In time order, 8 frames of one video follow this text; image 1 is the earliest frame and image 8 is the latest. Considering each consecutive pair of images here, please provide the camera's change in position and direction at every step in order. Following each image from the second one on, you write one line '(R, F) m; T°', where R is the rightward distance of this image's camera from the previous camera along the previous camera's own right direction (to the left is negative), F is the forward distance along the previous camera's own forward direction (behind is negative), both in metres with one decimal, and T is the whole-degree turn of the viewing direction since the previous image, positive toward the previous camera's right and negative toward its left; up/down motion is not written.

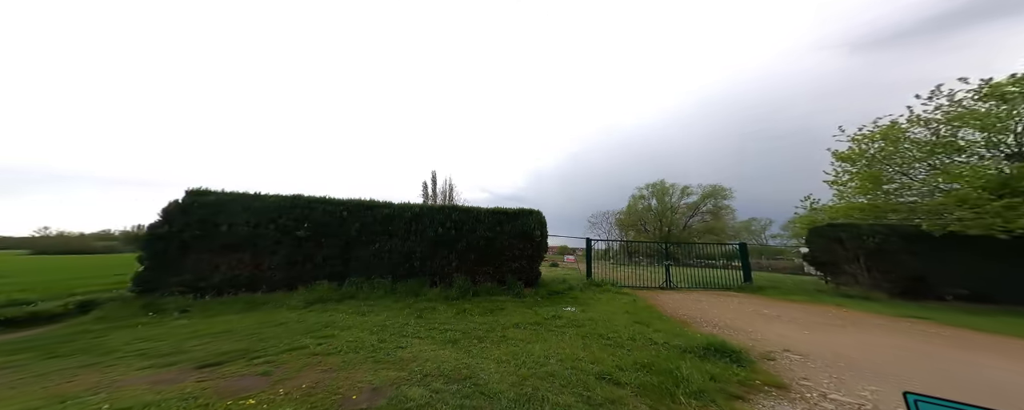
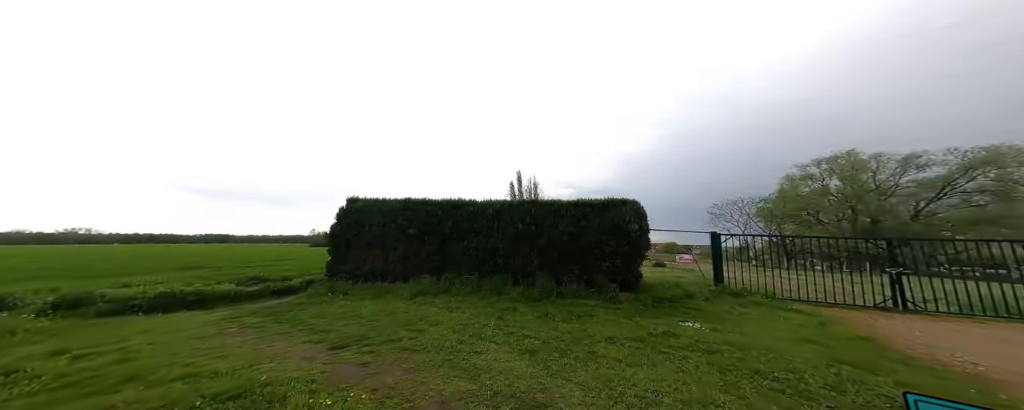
(0.0, +0.7) m; -17°
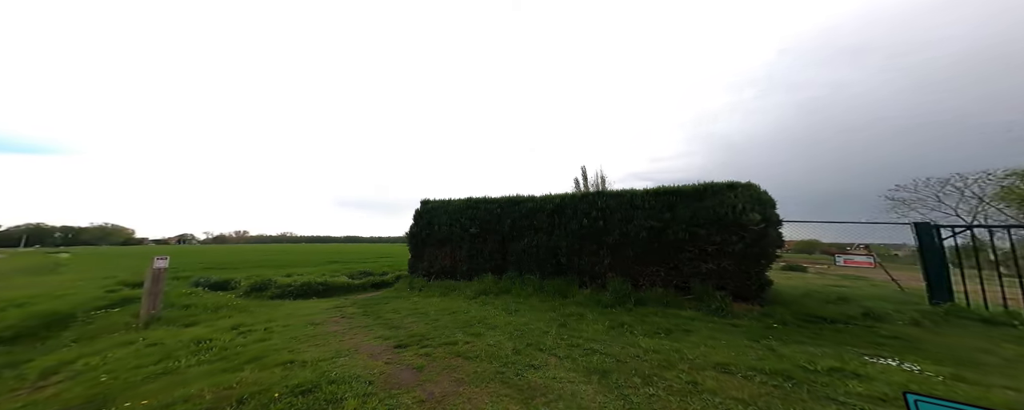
(0.0, +0.7) m; -12°
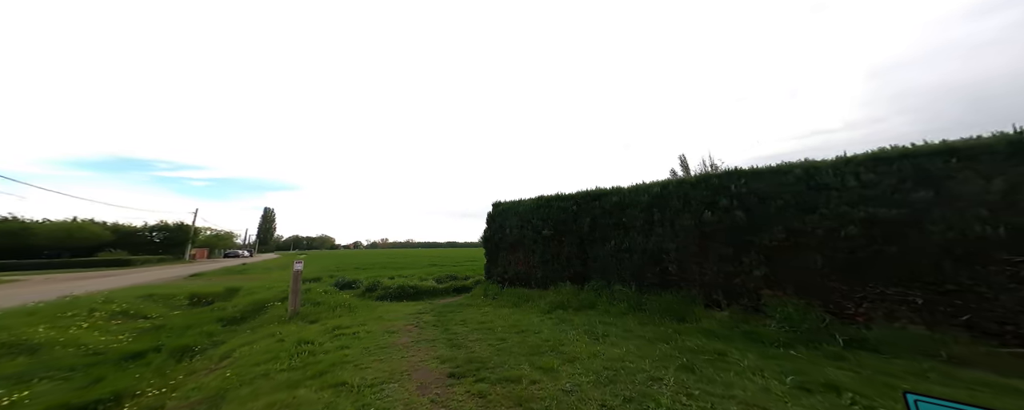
(0.0, +1.2) m; -15°
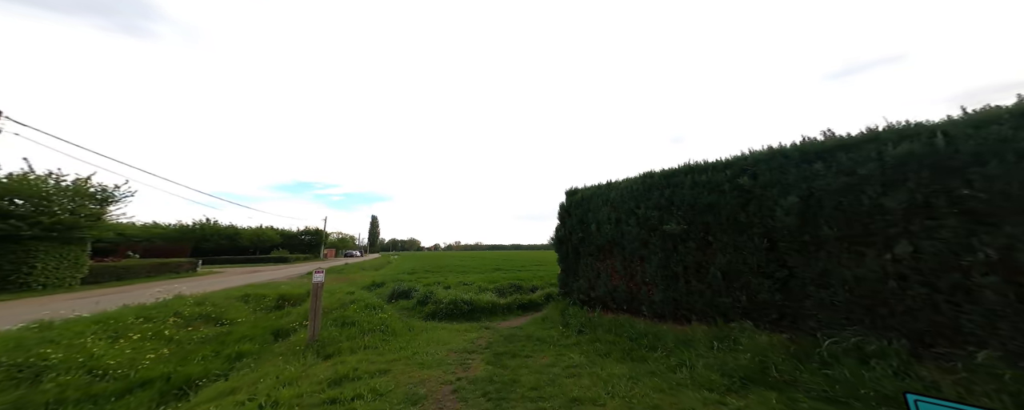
(-0.6, +3.1) m; -12°
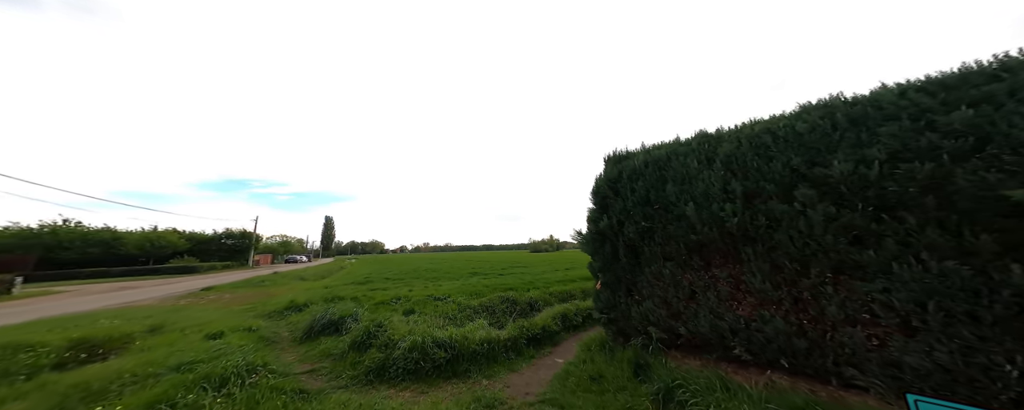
(-0.8, +3.5) m; +7°
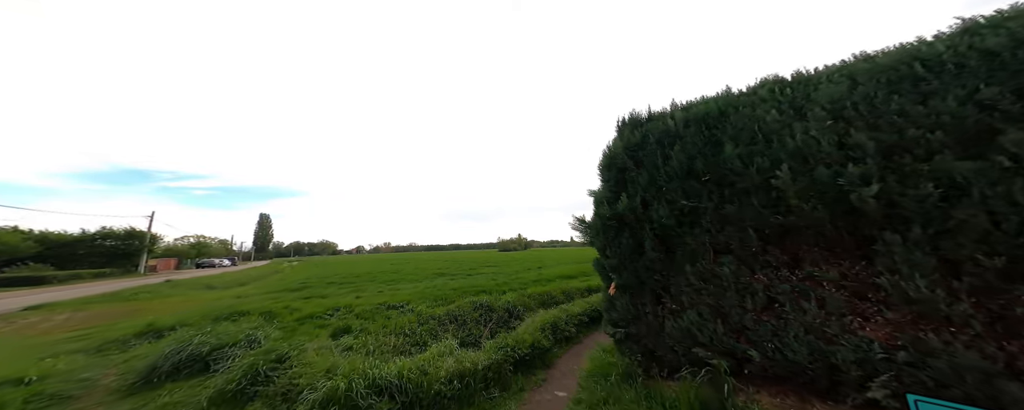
(-0.4, +1.6) m; +8°
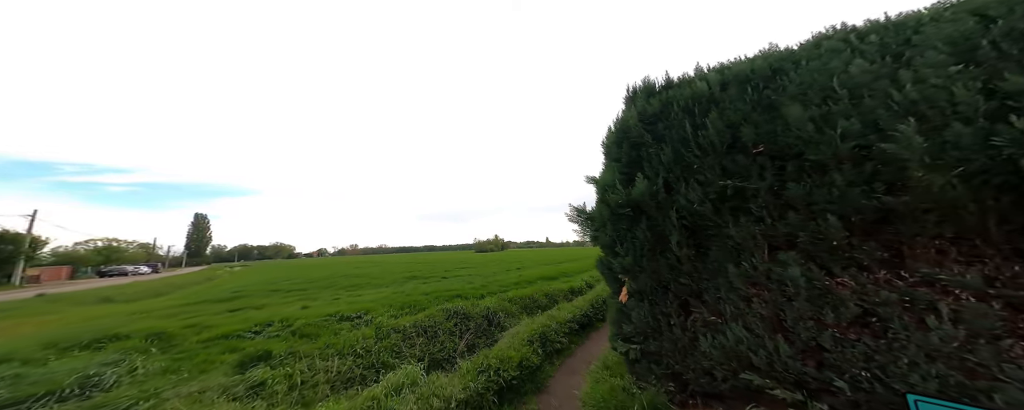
(-0.2, +1.0) m; +7°
